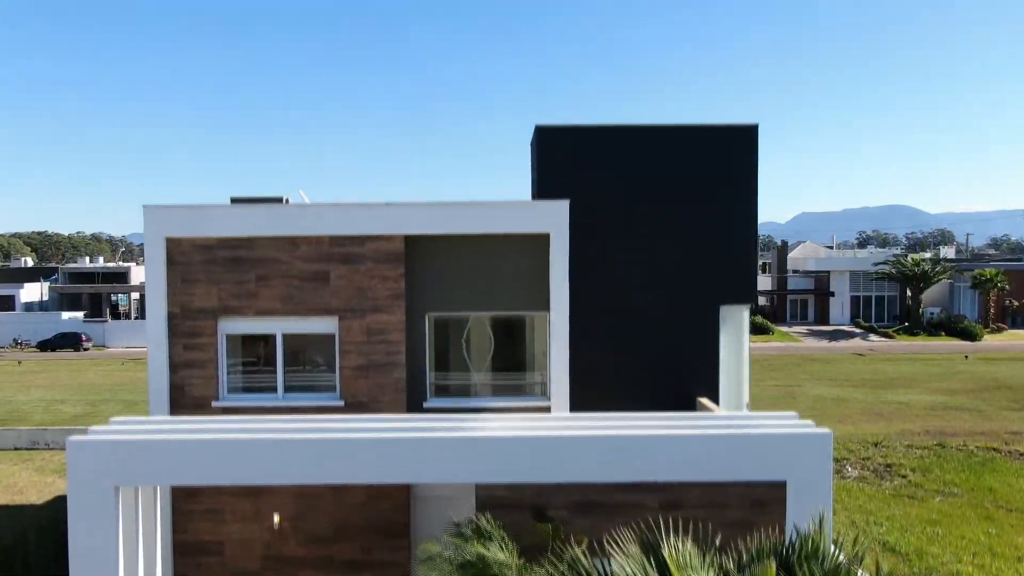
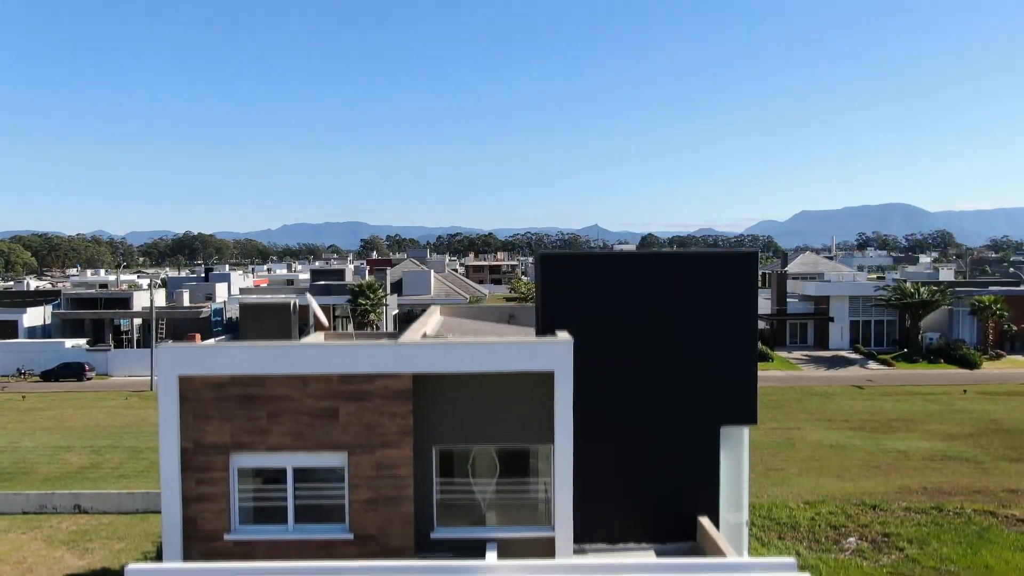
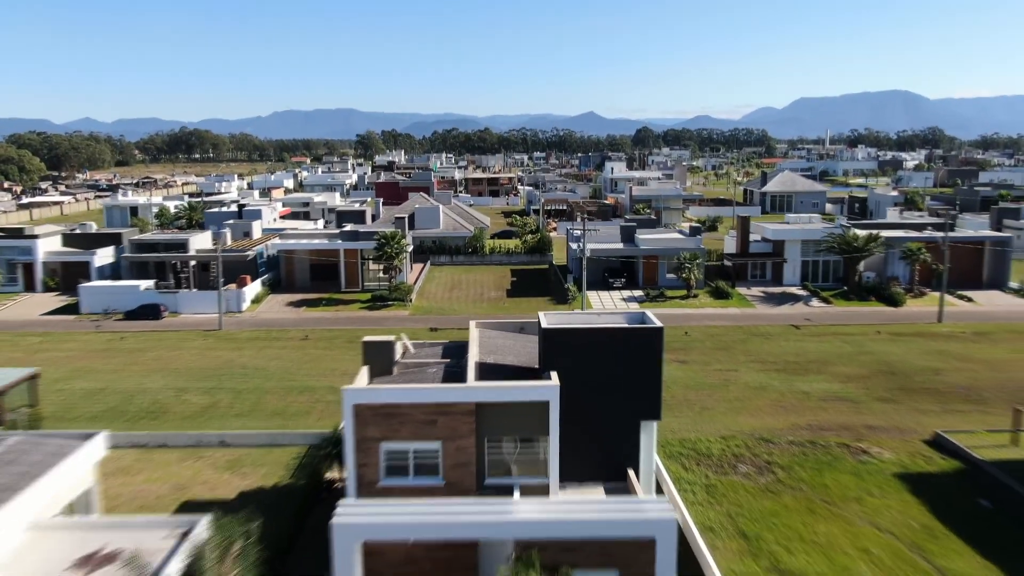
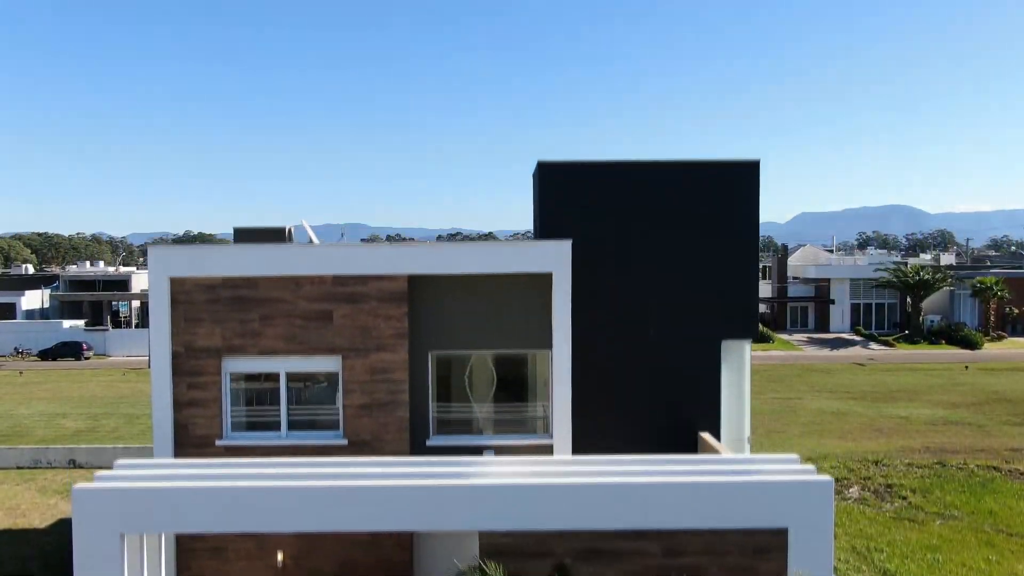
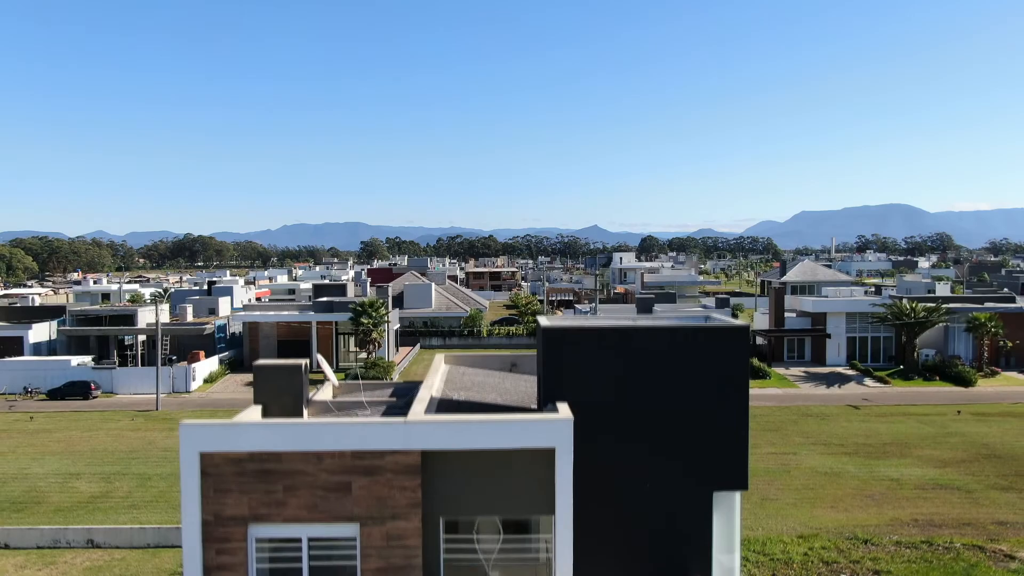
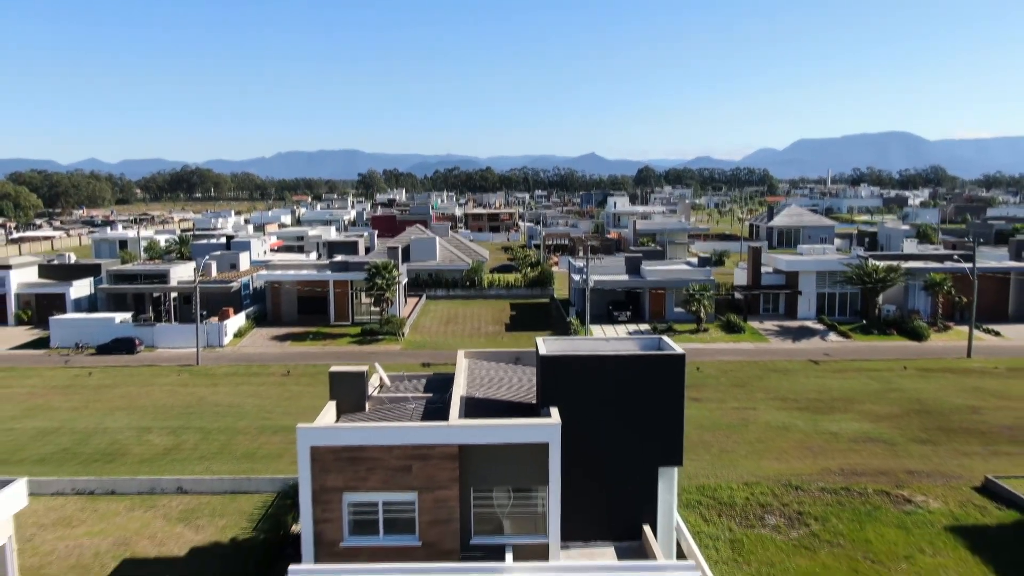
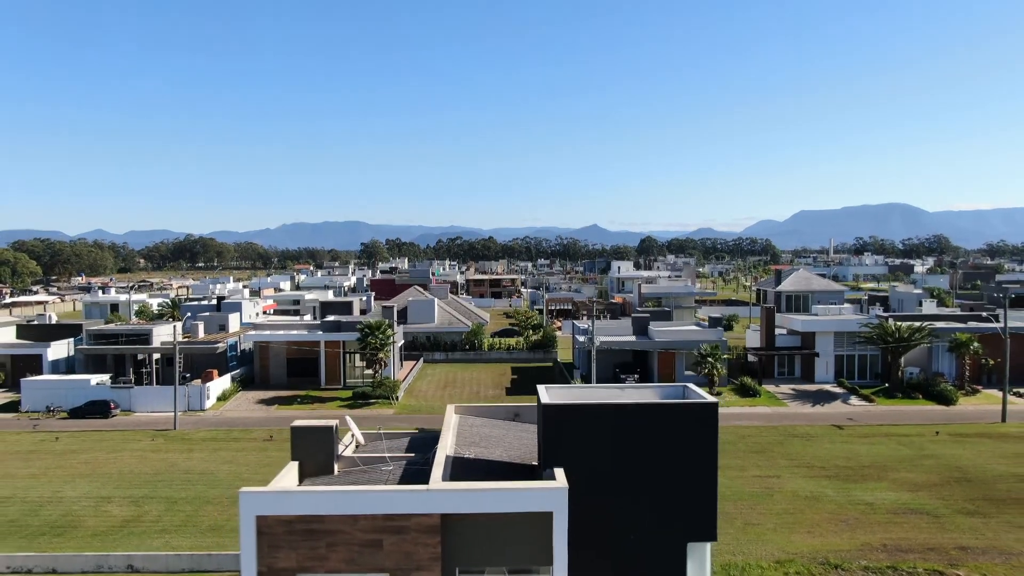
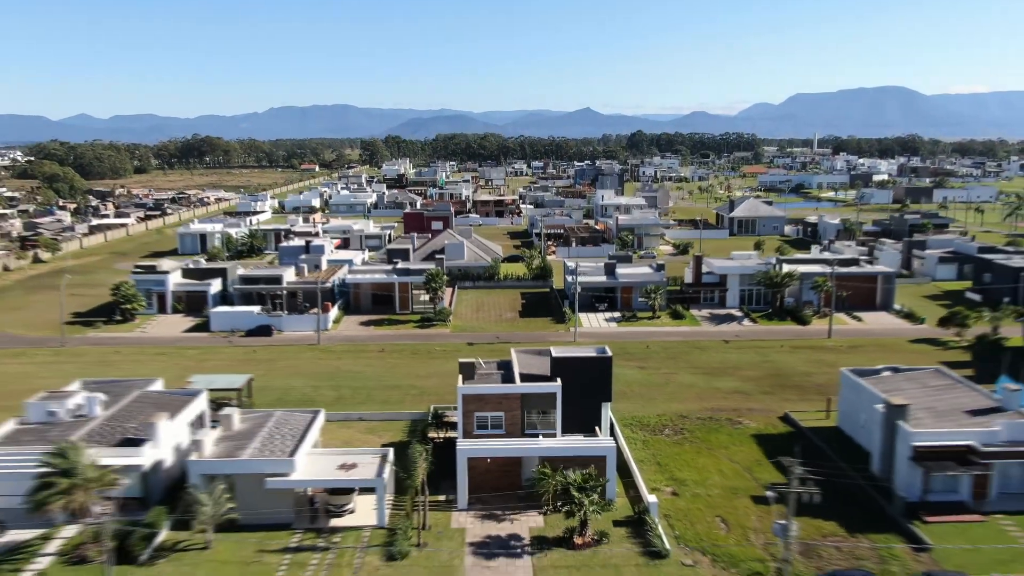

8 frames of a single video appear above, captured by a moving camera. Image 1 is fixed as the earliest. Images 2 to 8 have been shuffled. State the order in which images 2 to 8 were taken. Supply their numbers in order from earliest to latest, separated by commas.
4, 2, 5, 7, 6, 3, 8
